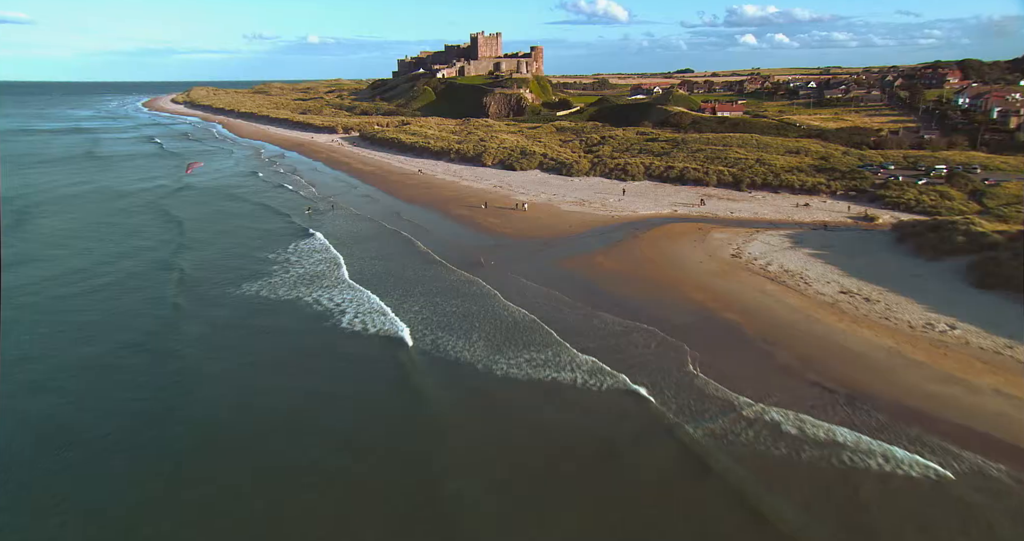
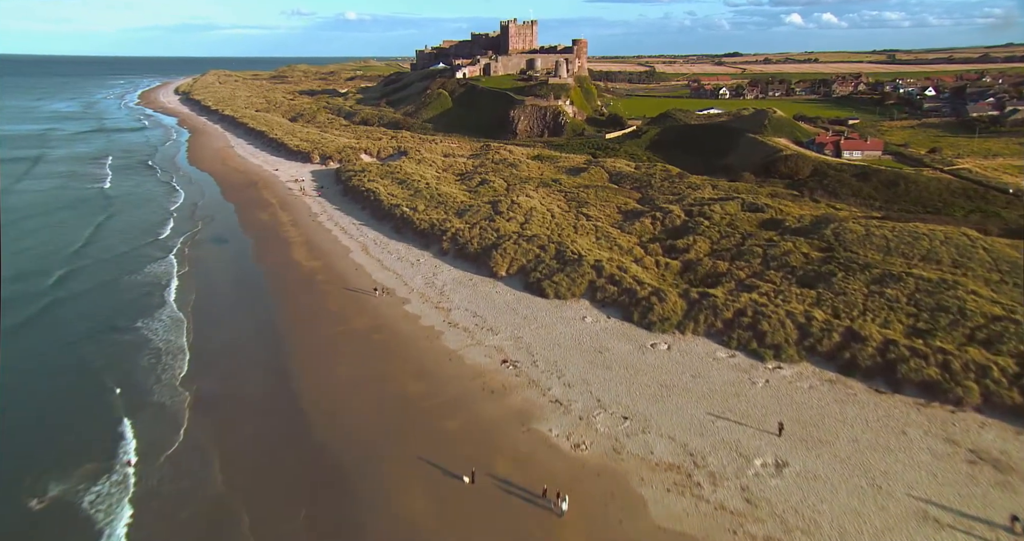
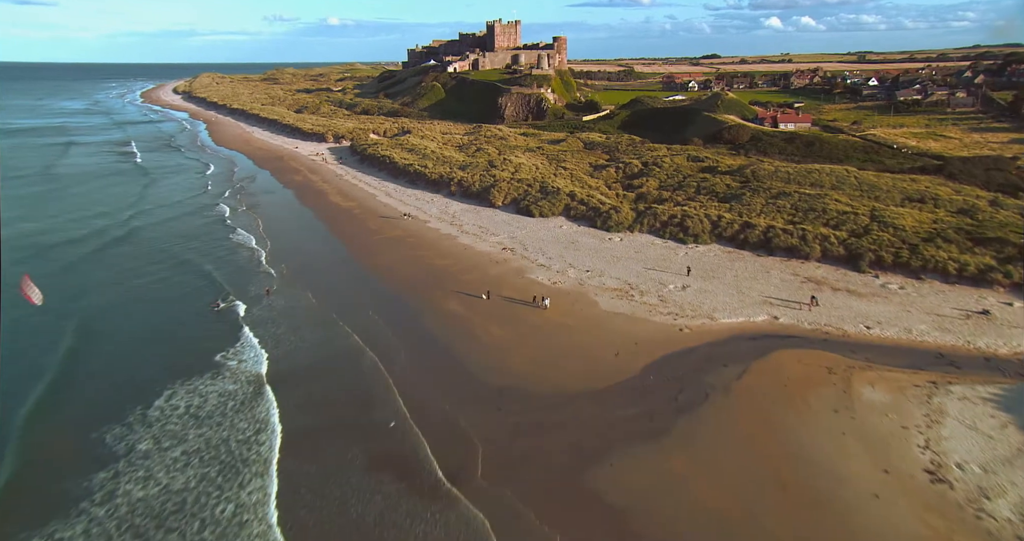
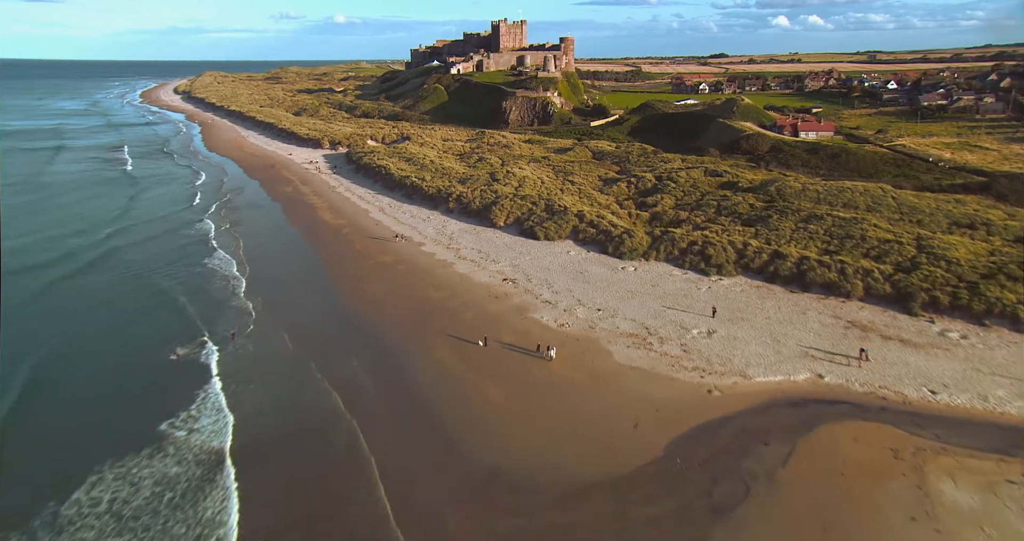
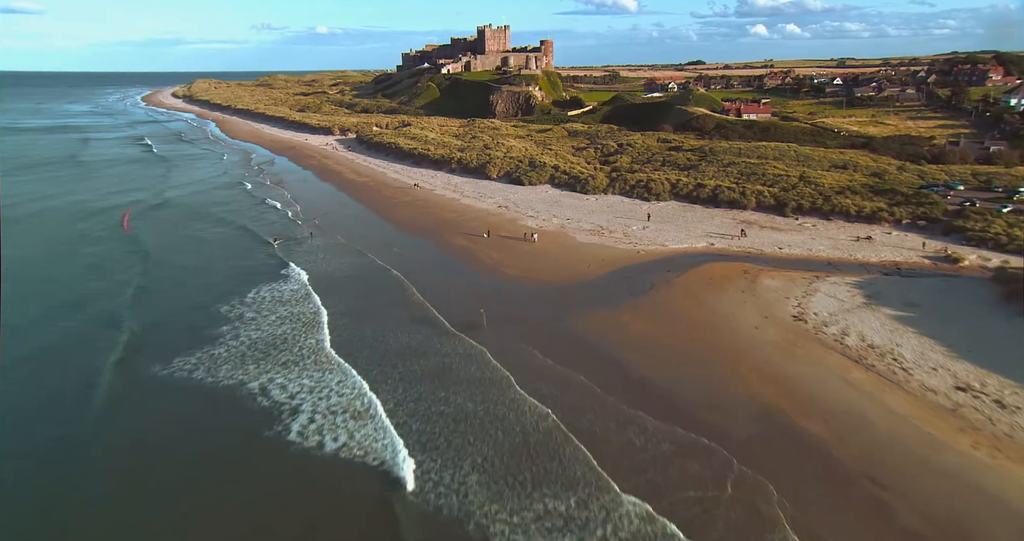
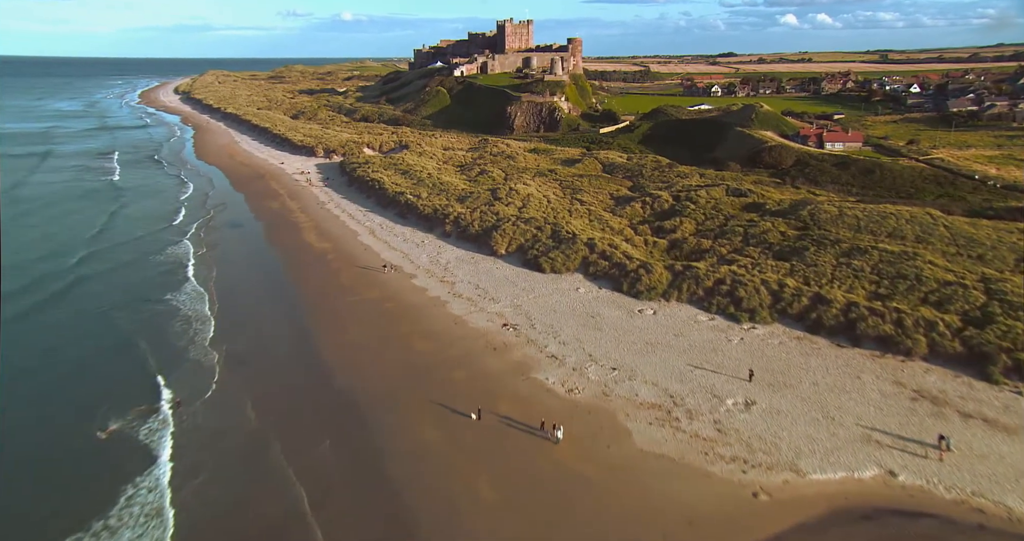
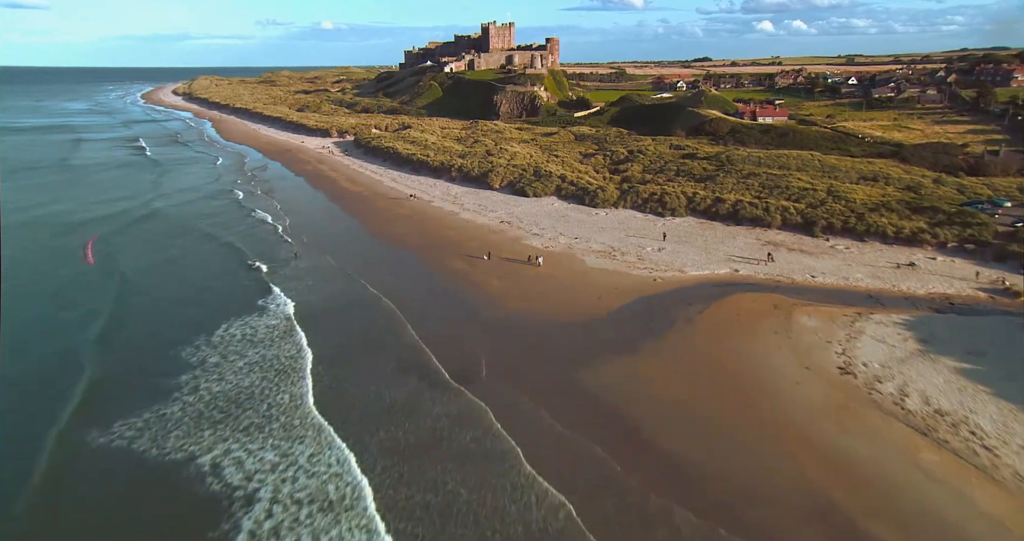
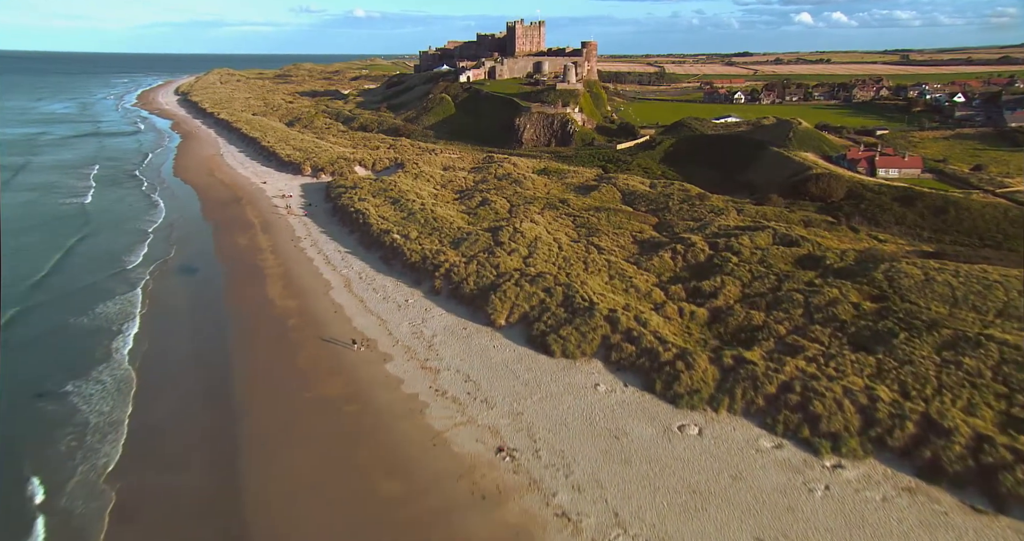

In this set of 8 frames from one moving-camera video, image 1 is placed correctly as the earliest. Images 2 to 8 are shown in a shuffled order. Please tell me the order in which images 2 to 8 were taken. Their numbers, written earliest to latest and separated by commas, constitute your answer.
5, 7, 3, 4, 6, 2, 8
